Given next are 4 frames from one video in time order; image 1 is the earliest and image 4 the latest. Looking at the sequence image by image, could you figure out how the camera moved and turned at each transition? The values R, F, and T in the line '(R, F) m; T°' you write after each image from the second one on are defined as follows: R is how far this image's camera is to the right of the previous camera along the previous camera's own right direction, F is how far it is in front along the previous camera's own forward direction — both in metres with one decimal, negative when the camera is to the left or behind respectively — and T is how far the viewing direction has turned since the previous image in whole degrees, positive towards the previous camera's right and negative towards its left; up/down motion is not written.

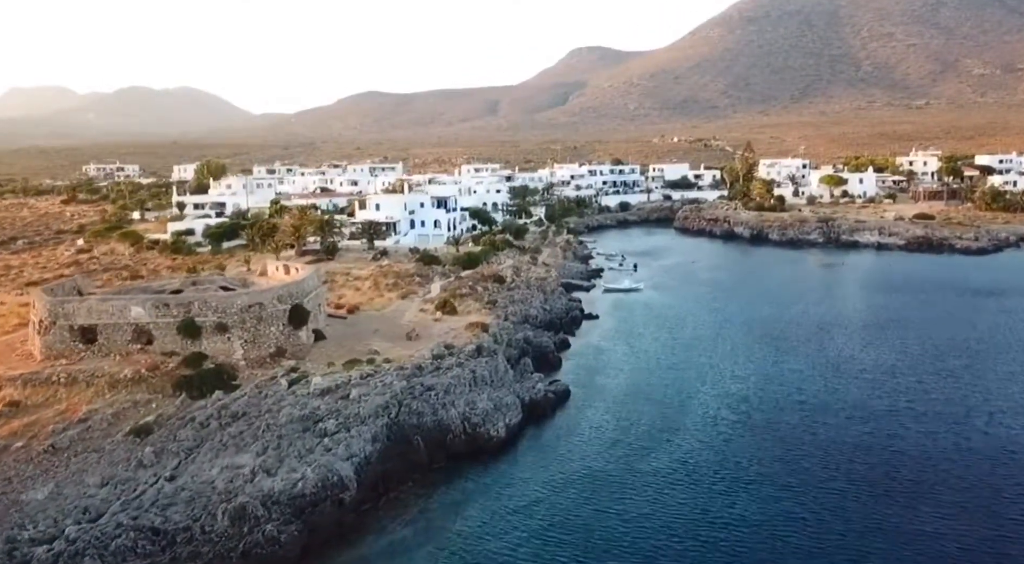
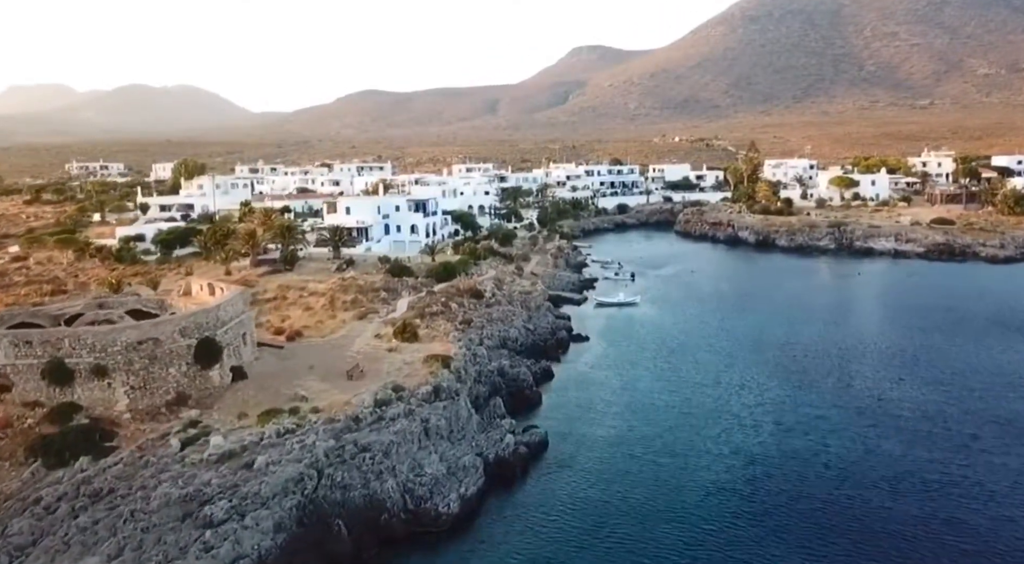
(+1.6, +7.7) m; 0°
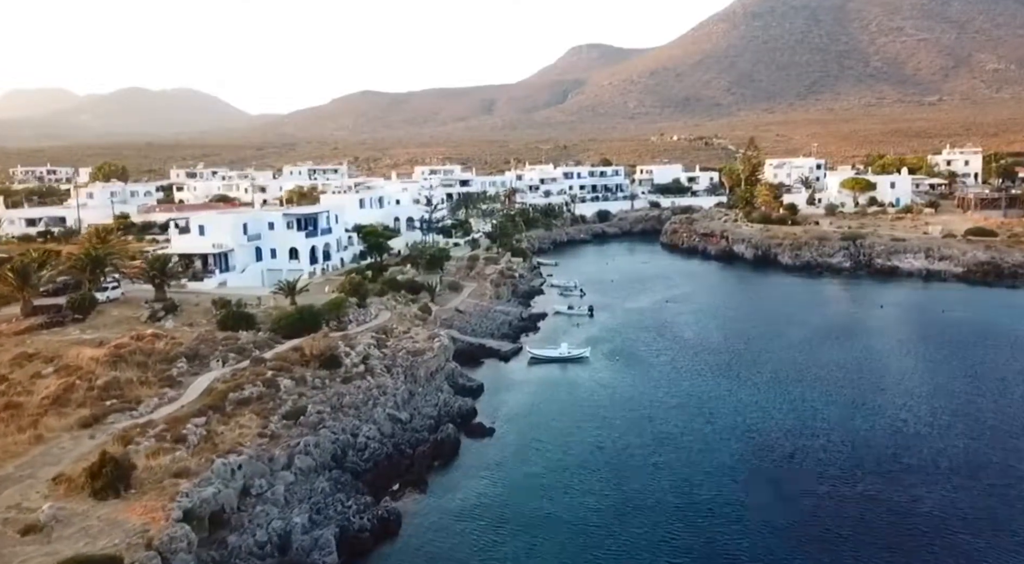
(+6.9, +19.5) m; 0°
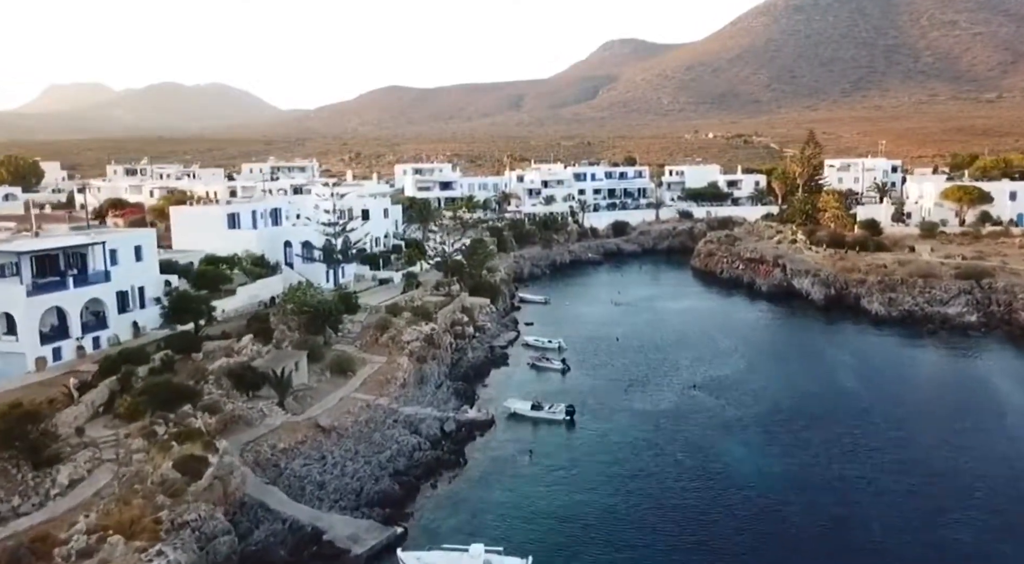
(+5.4, +27.7) m; -2°
